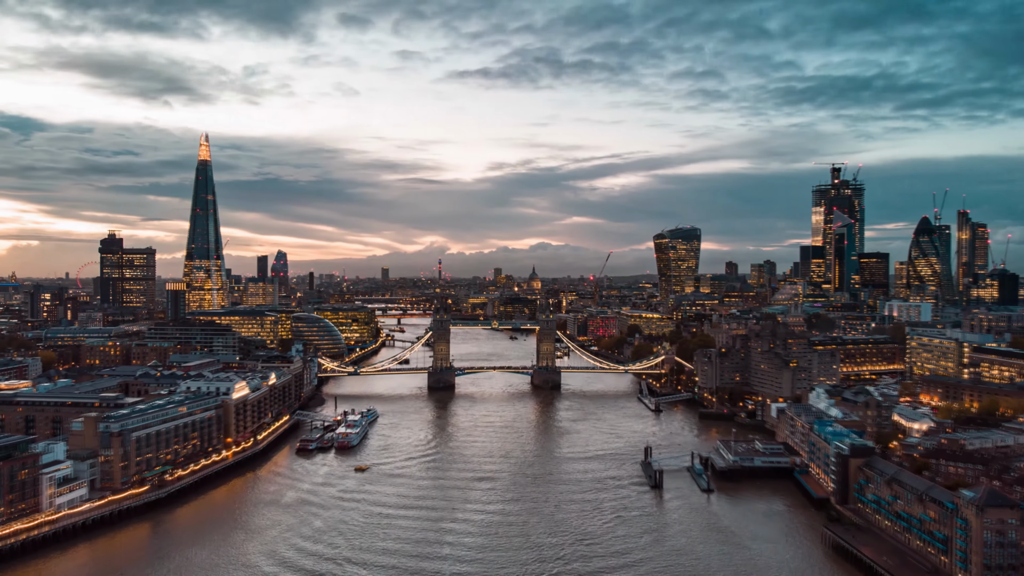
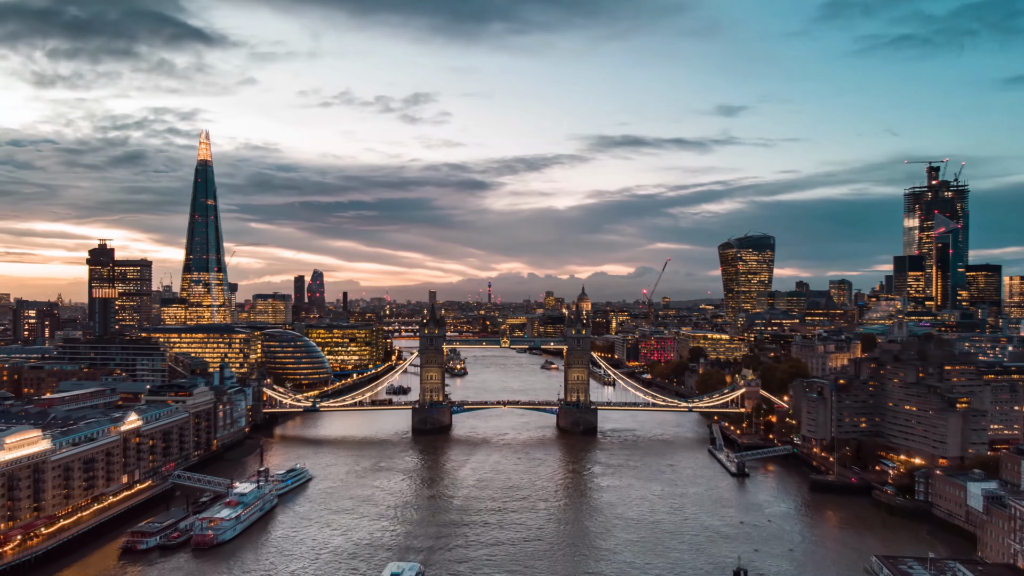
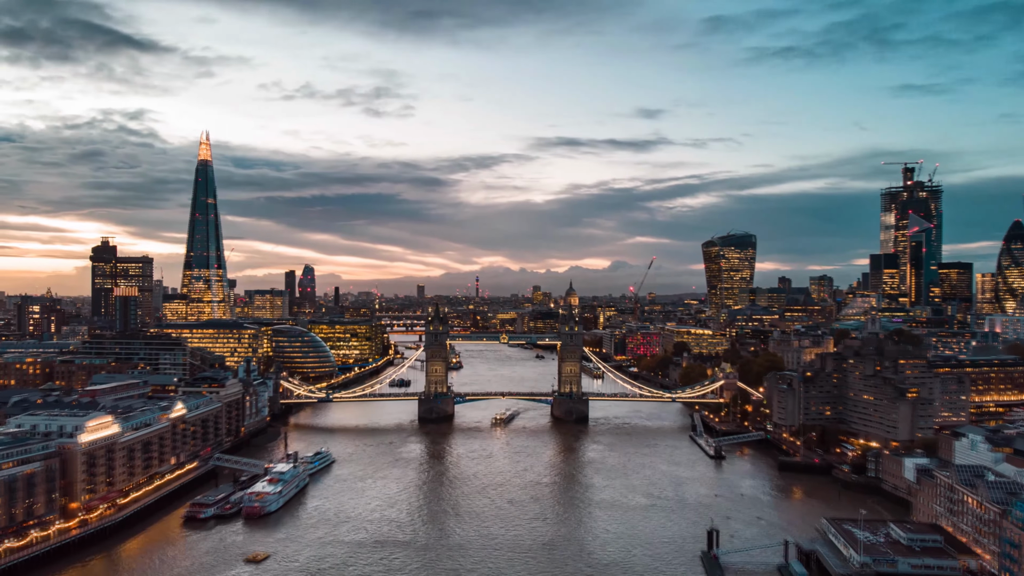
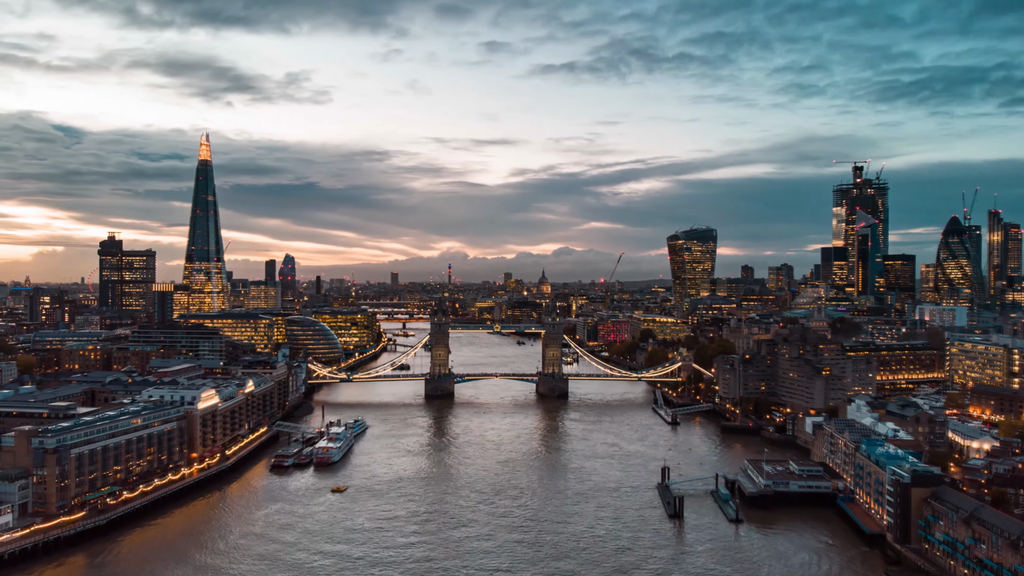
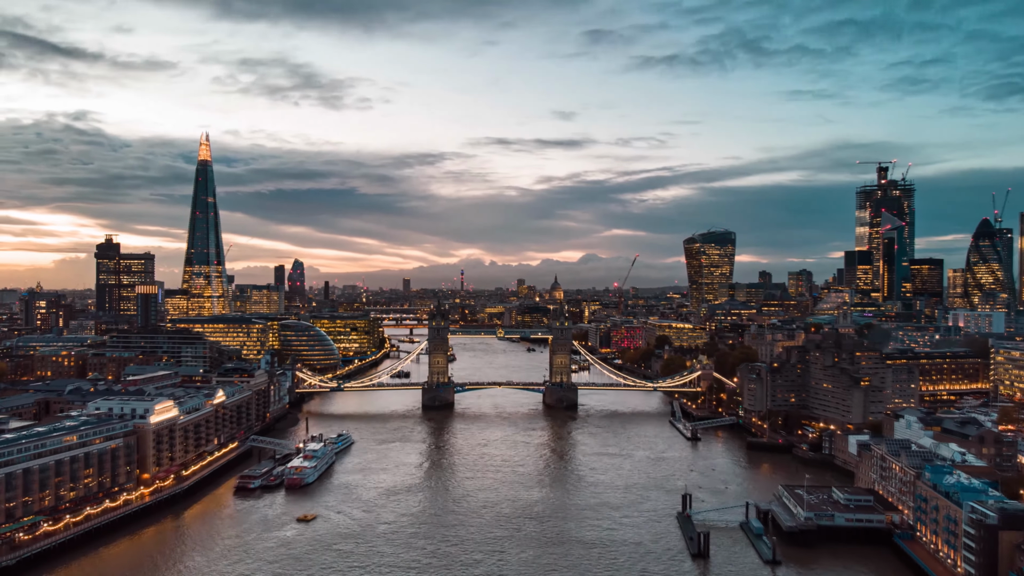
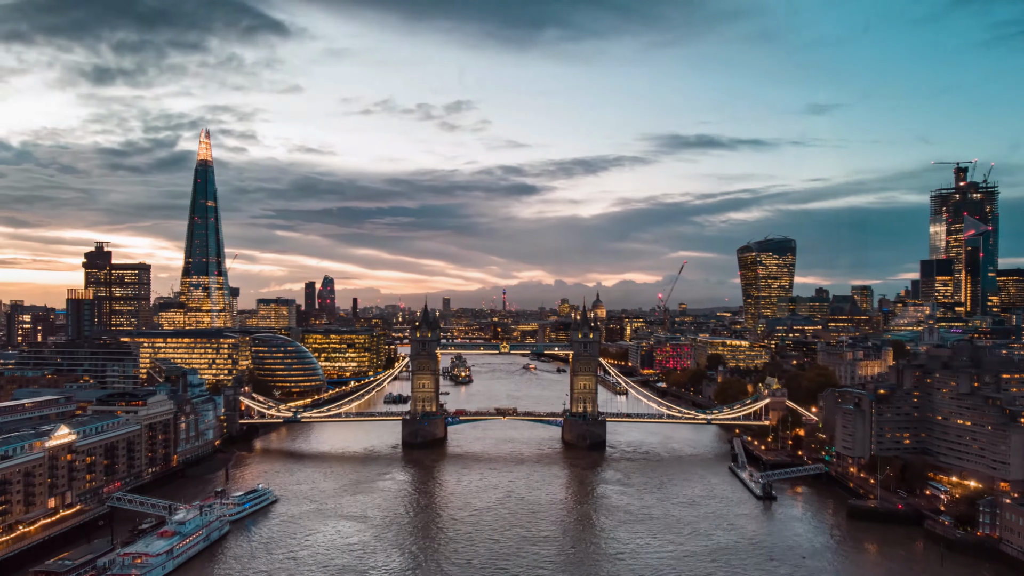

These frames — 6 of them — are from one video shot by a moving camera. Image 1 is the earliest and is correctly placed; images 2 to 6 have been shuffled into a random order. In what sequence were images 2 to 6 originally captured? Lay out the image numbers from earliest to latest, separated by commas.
4, 5, 3, 2, 6
